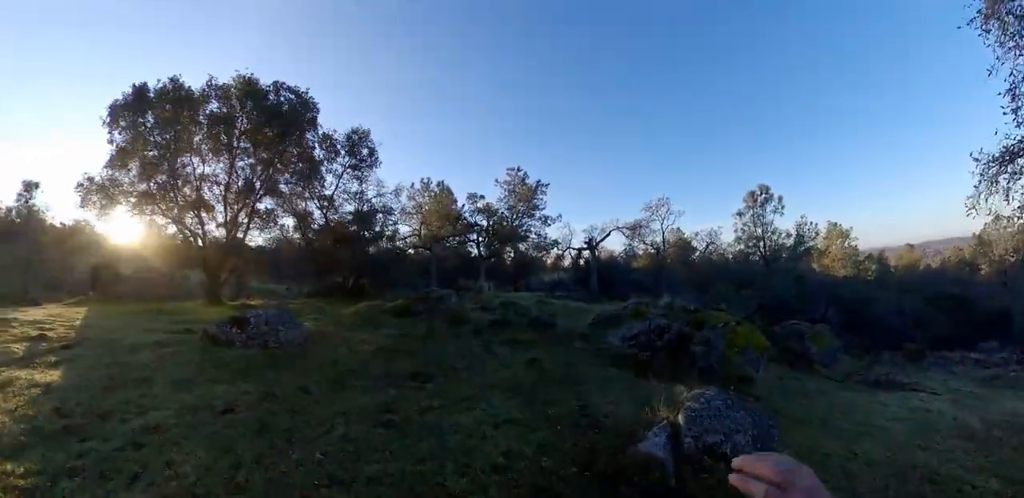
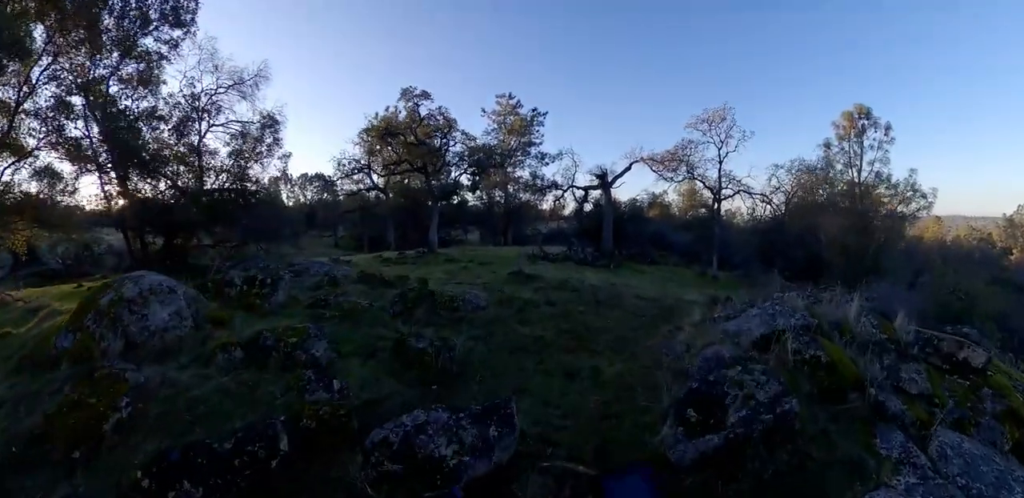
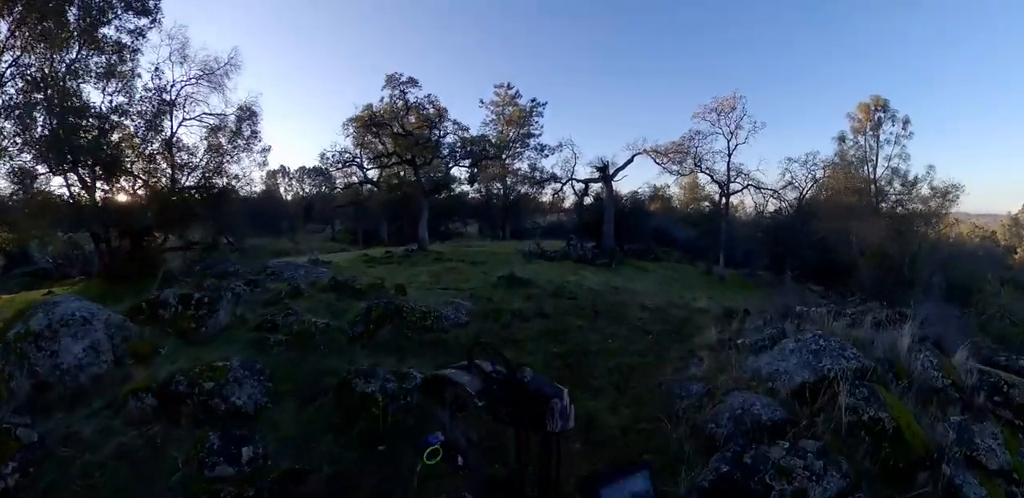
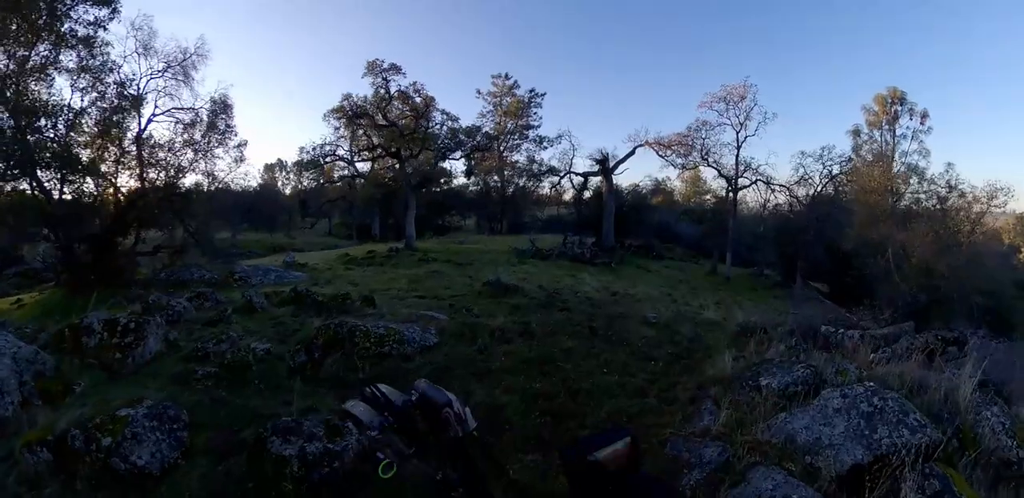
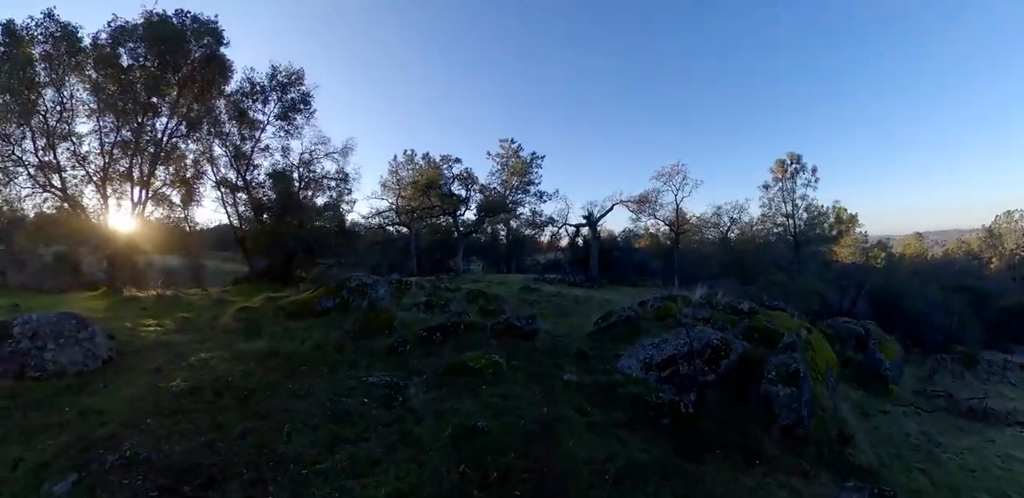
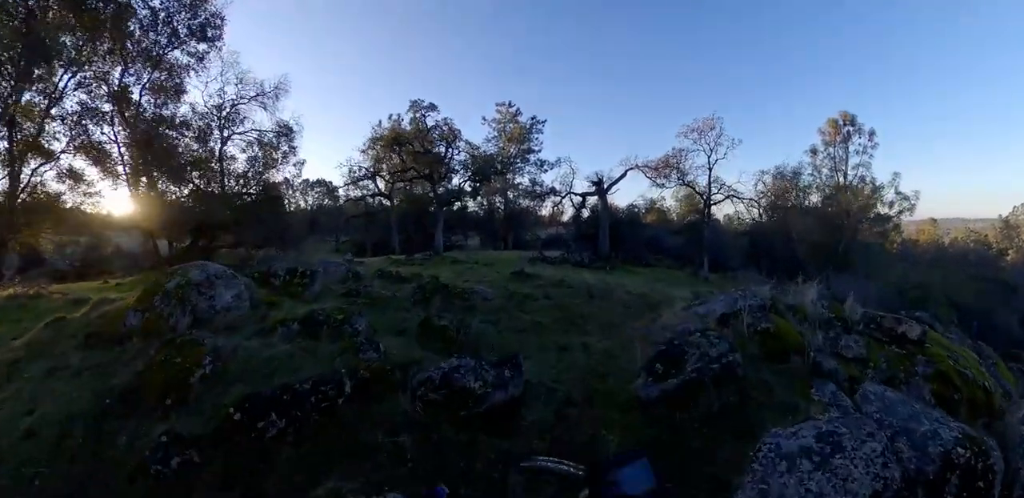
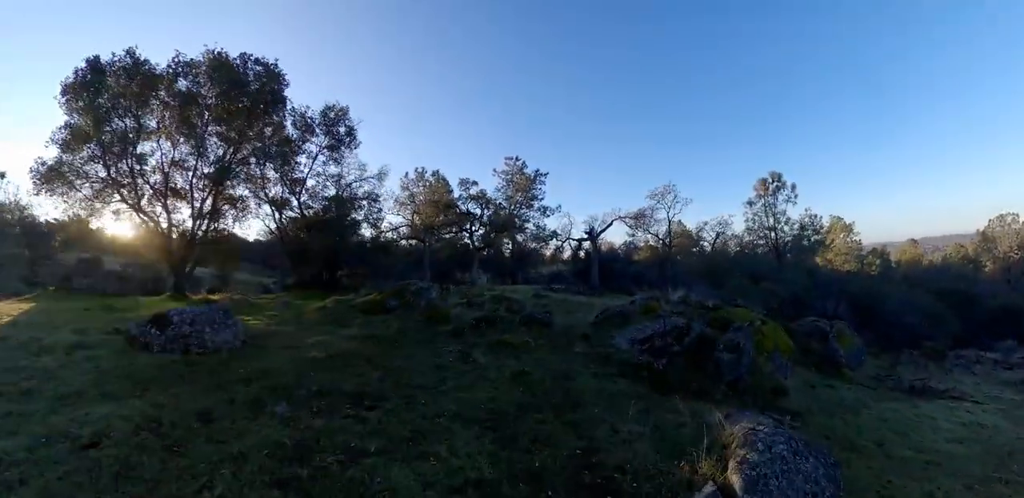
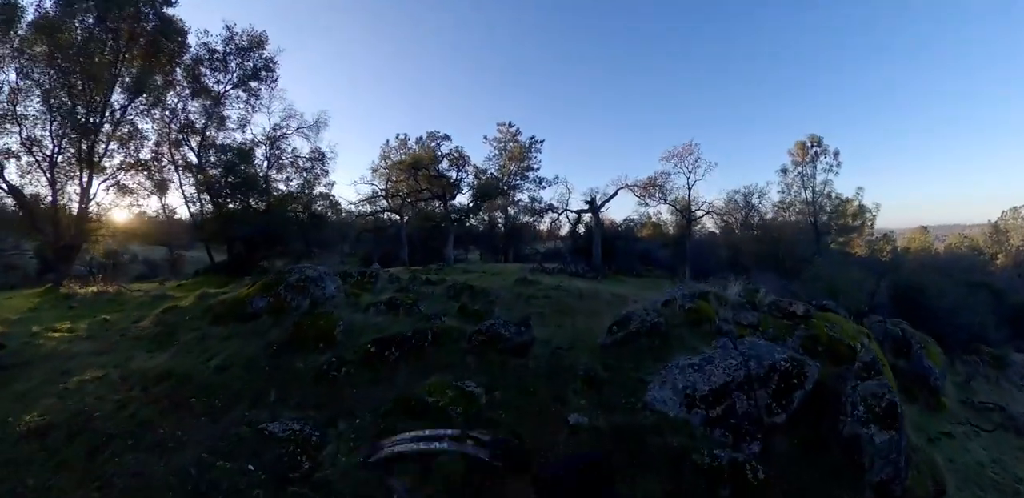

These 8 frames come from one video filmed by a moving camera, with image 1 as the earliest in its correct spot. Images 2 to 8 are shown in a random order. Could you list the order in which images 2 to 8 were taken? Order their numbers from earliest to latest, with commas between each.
7, 5, 8, 6, 2, 3, 4
